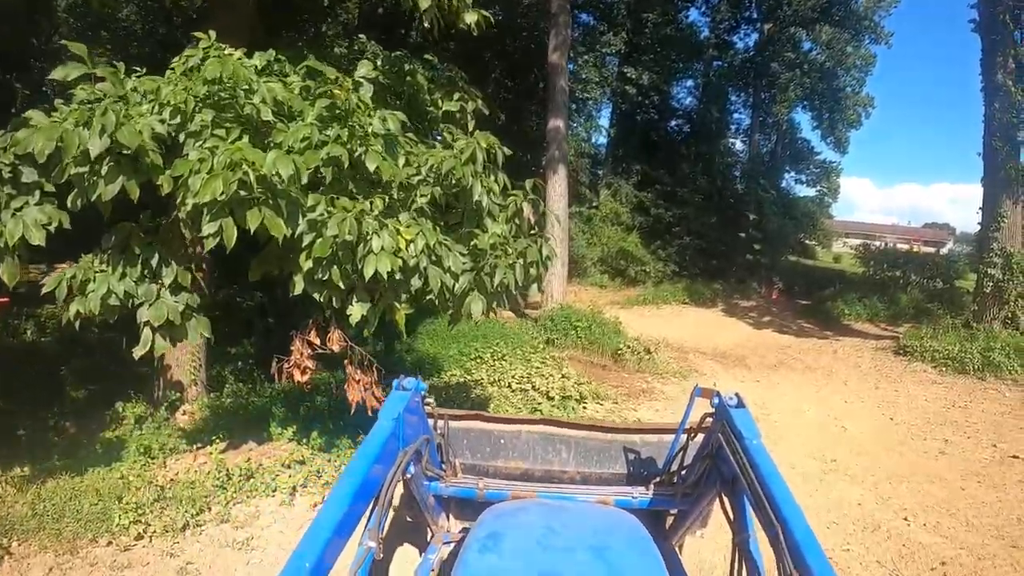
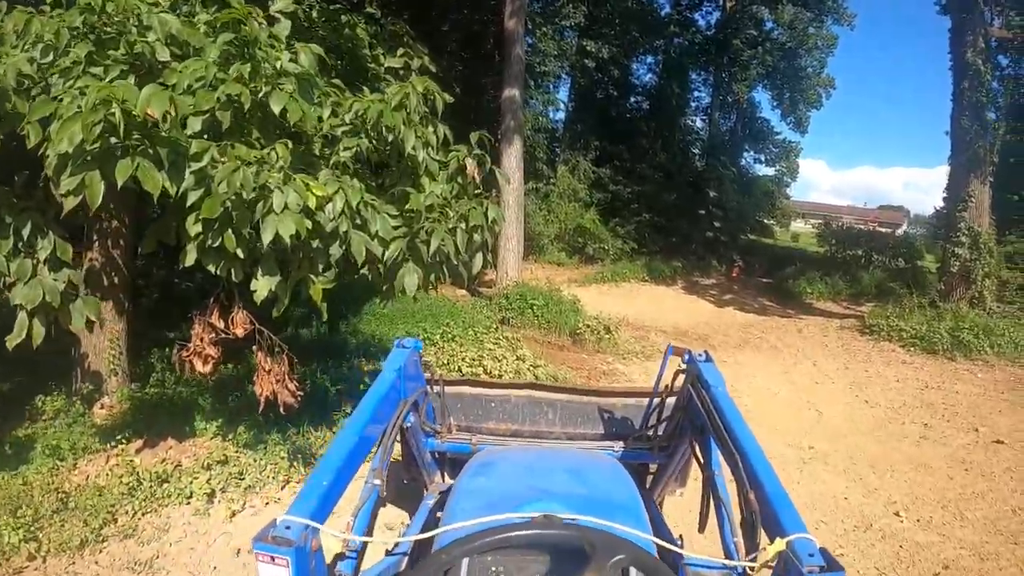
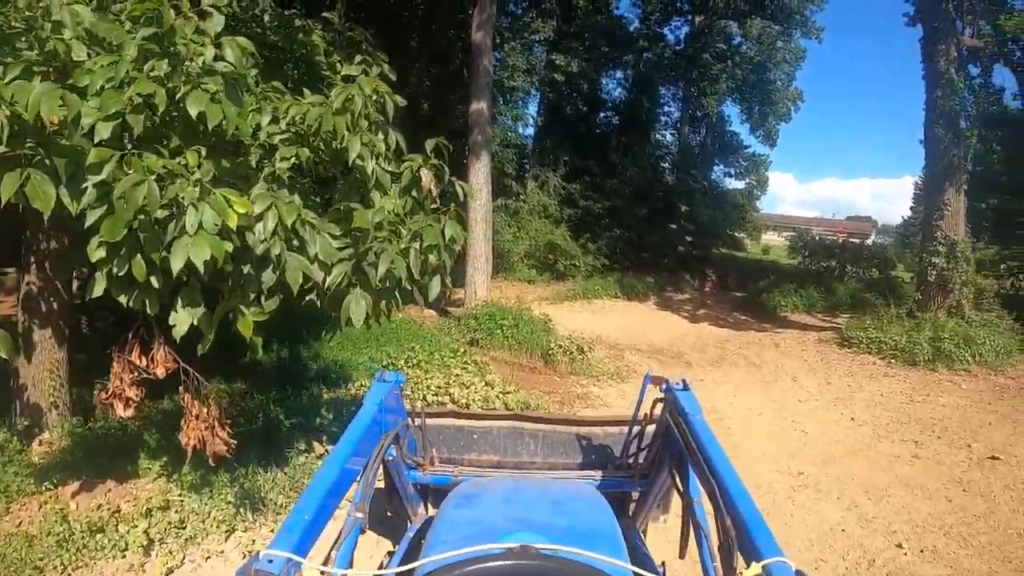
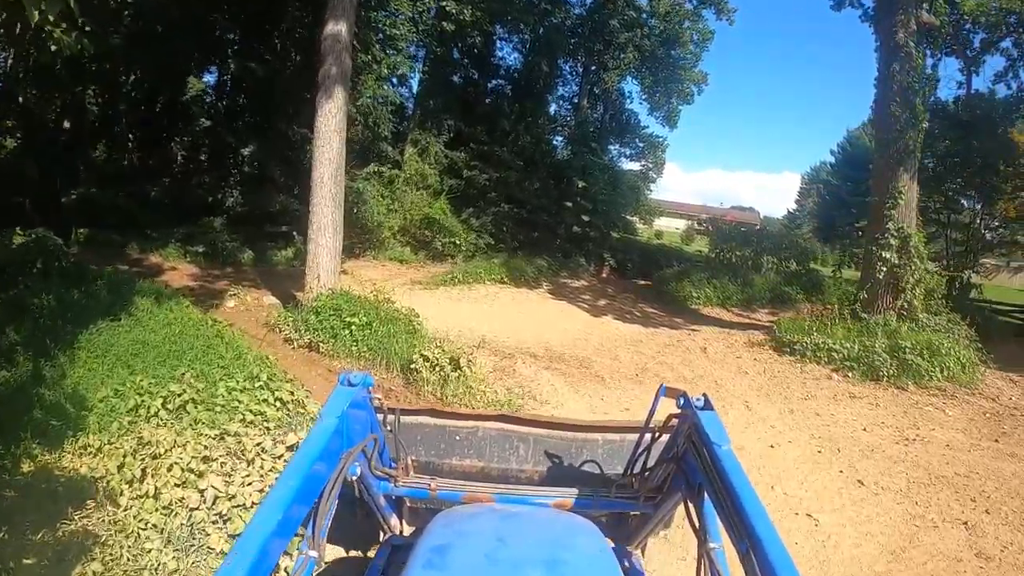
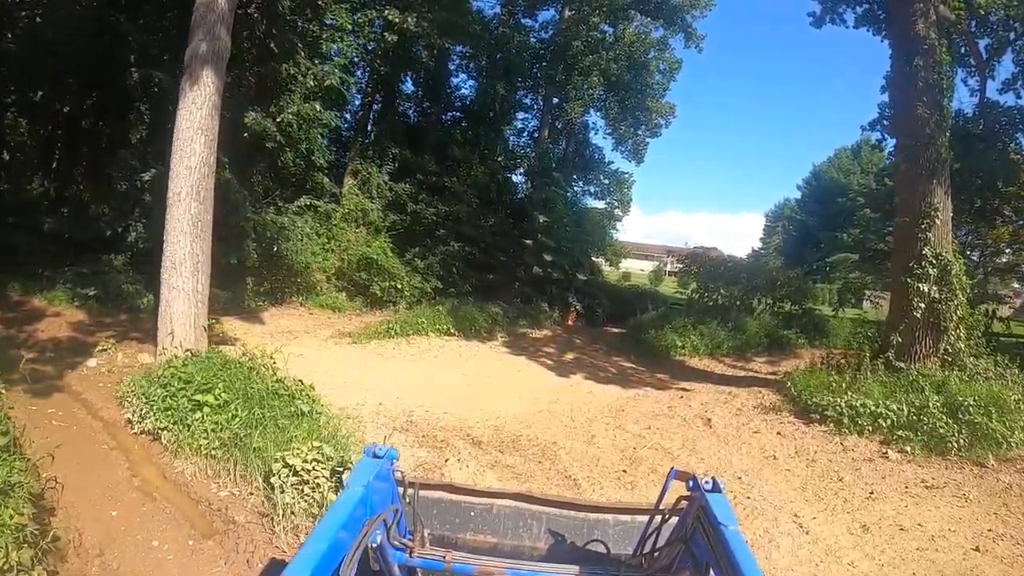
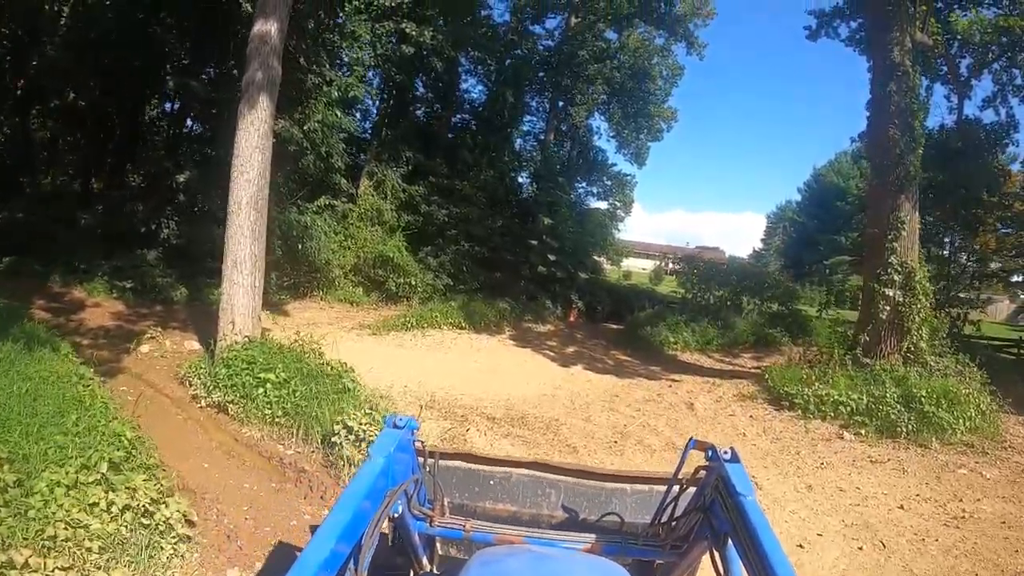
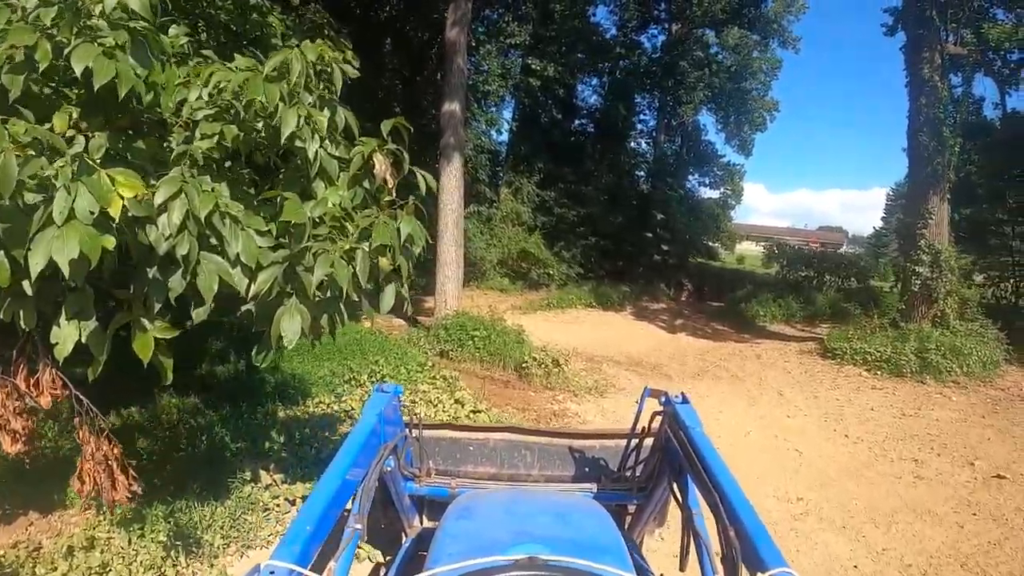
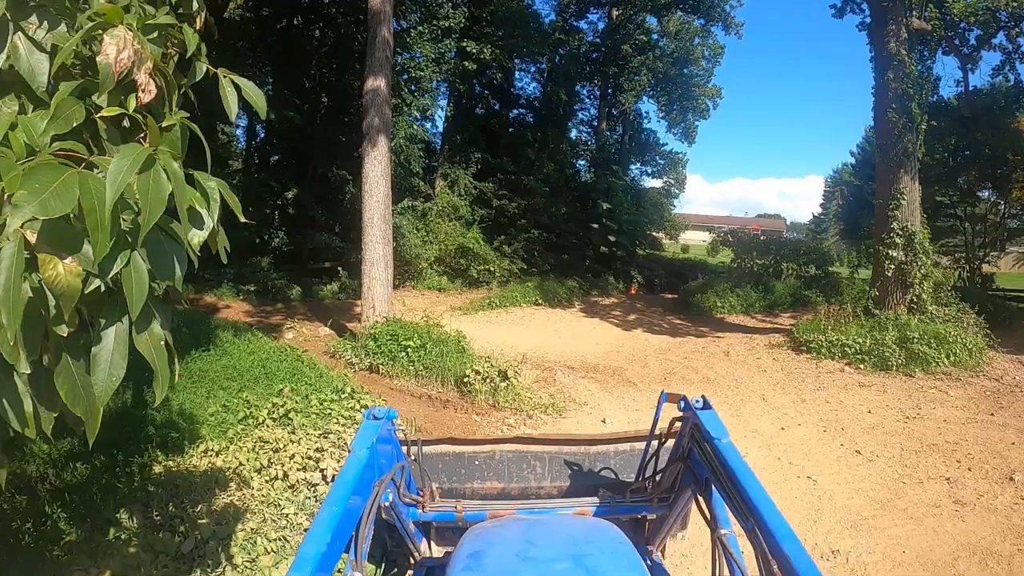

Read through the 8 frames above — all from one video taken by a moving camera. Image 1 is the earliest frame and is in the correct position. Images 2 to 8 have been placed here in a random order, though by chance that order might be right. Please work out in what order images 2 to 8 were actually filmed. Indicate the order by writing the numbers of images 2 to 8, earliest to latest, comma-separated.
2, 3, 7, 8, 4, 6, 5
